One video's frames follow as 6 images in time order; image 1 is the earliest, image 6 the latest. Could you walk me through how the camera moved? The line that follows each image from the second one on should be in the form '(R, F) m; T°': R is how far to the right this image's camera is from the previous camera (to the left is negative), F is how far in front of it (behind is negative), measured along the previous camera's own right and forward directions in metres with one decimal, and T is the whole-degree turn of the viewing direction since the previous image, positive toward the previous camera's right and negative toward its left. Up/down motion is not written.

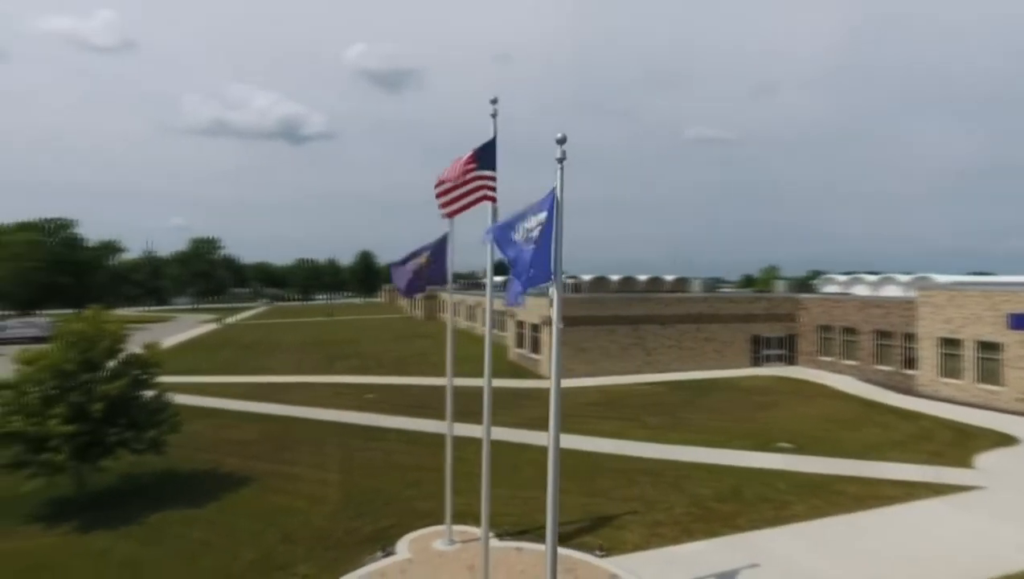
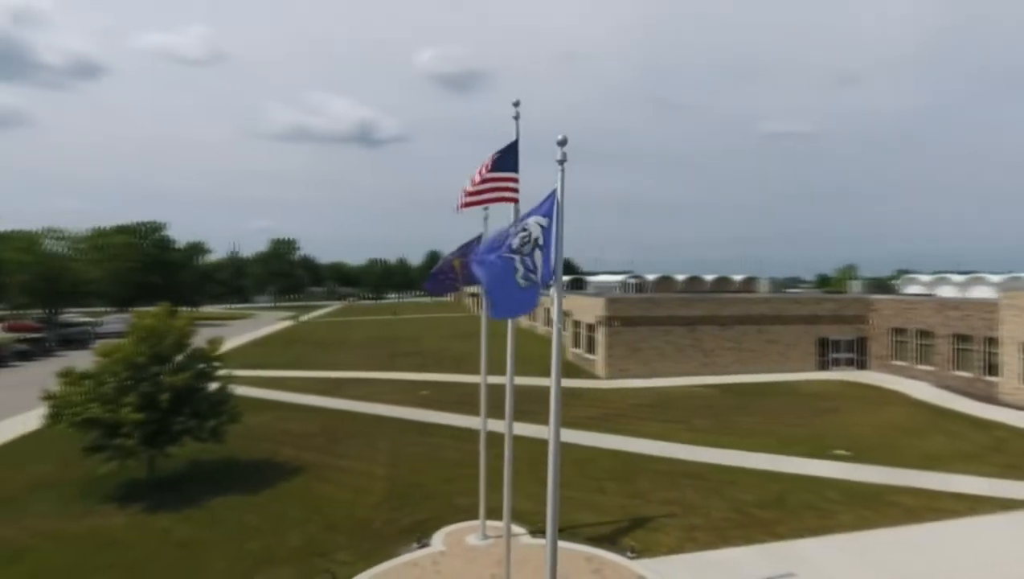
(+0.7, -0.1) m; -6°
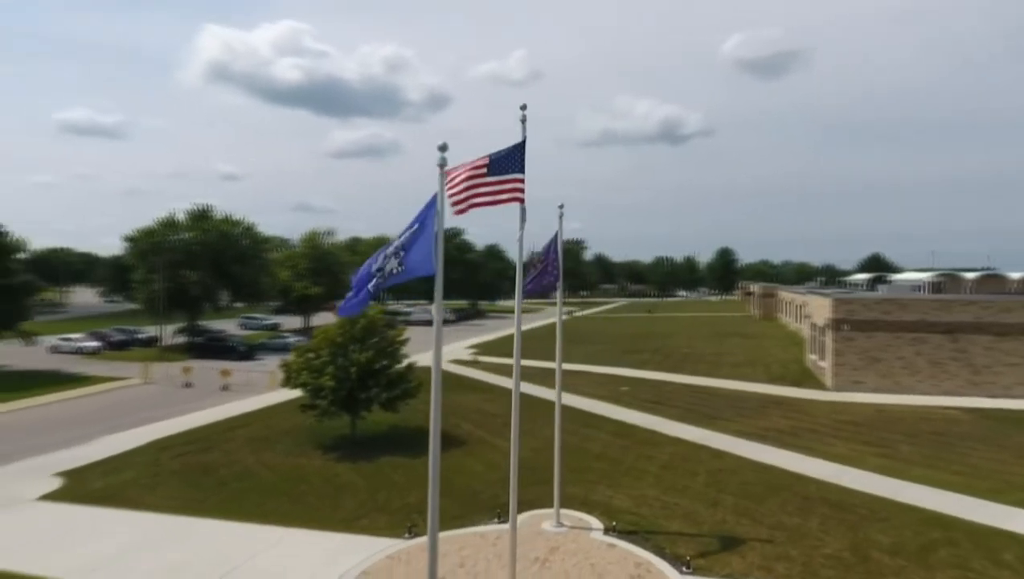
(+4.7, +0.6) m; -28°
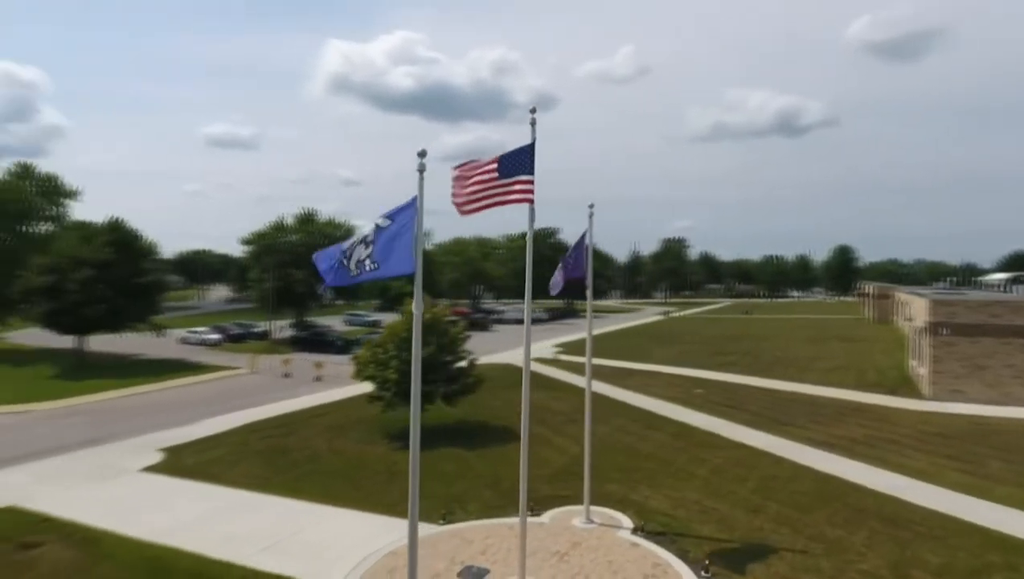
(+1.6, -0.2) m; -10°
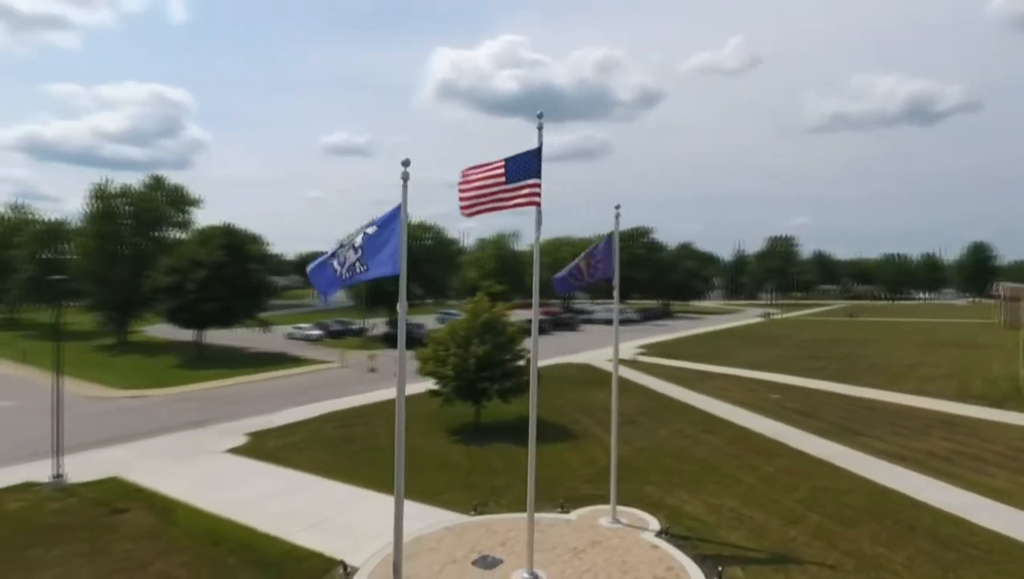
(+1.7, -0.2) m; -9°
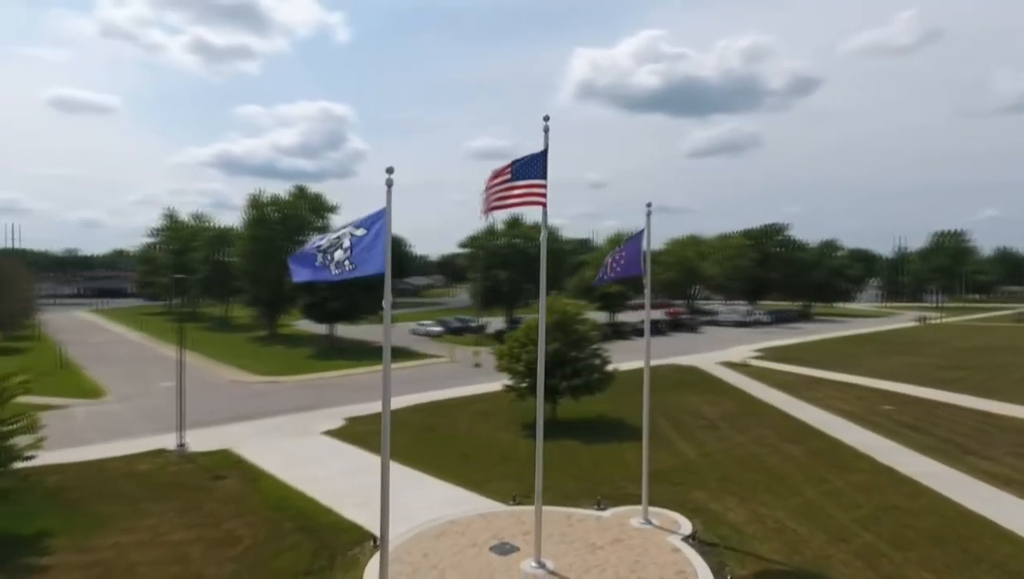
(+2.4, -0.1) m; -13°
